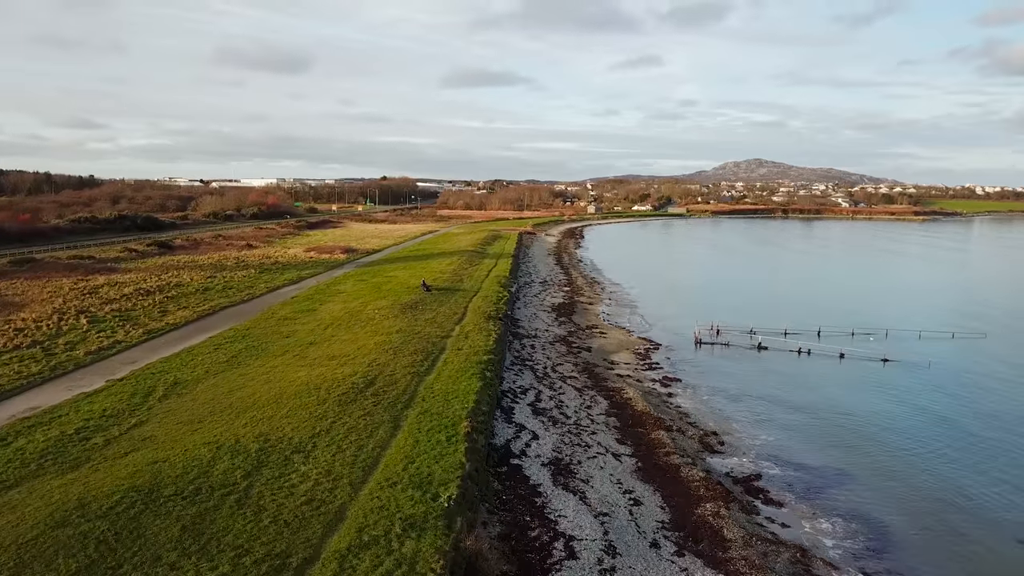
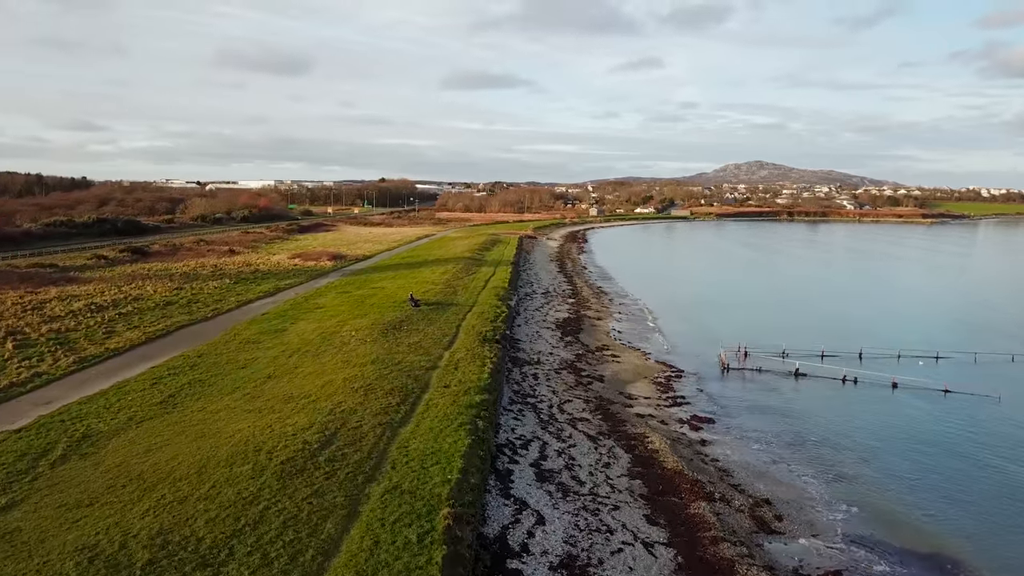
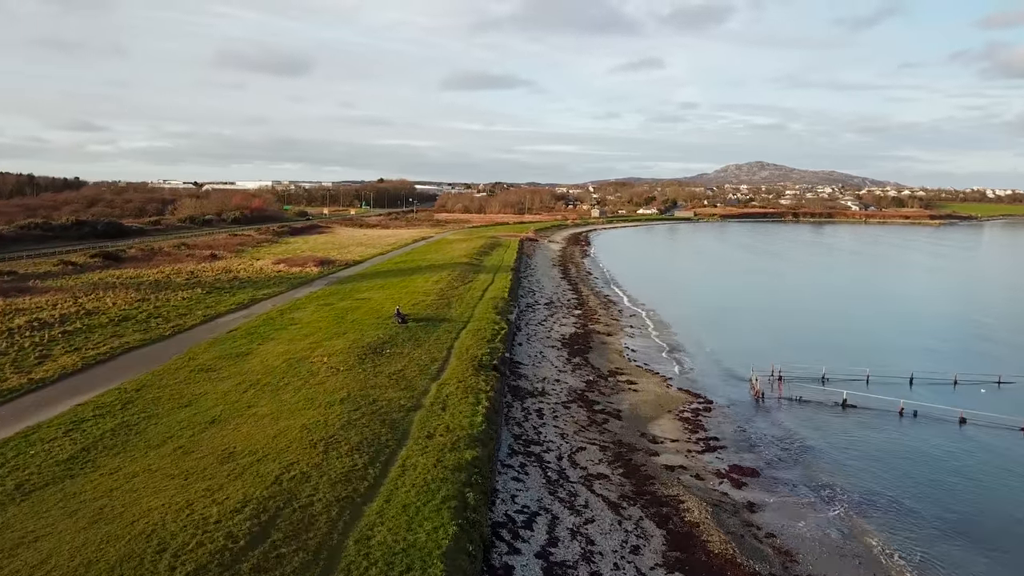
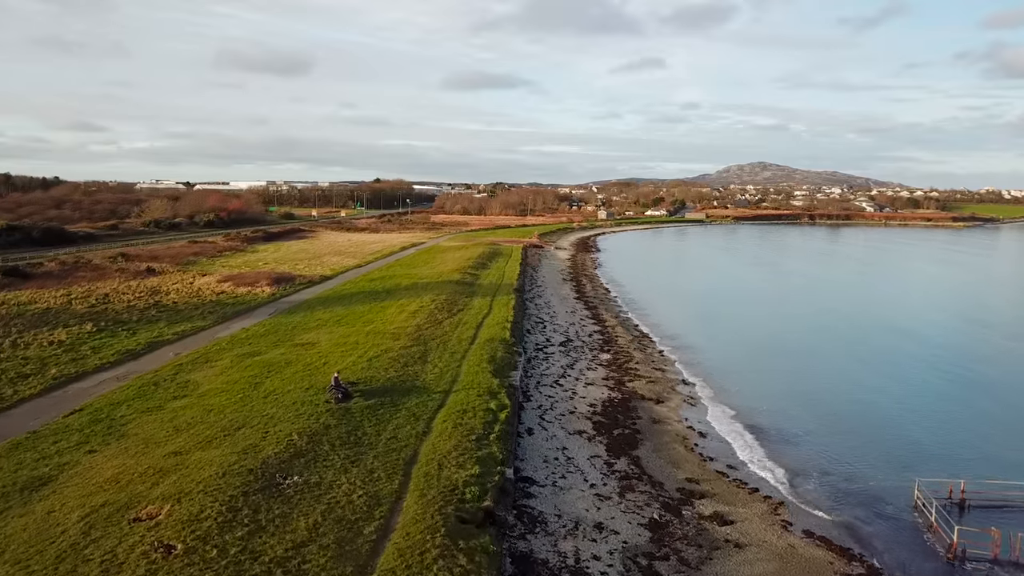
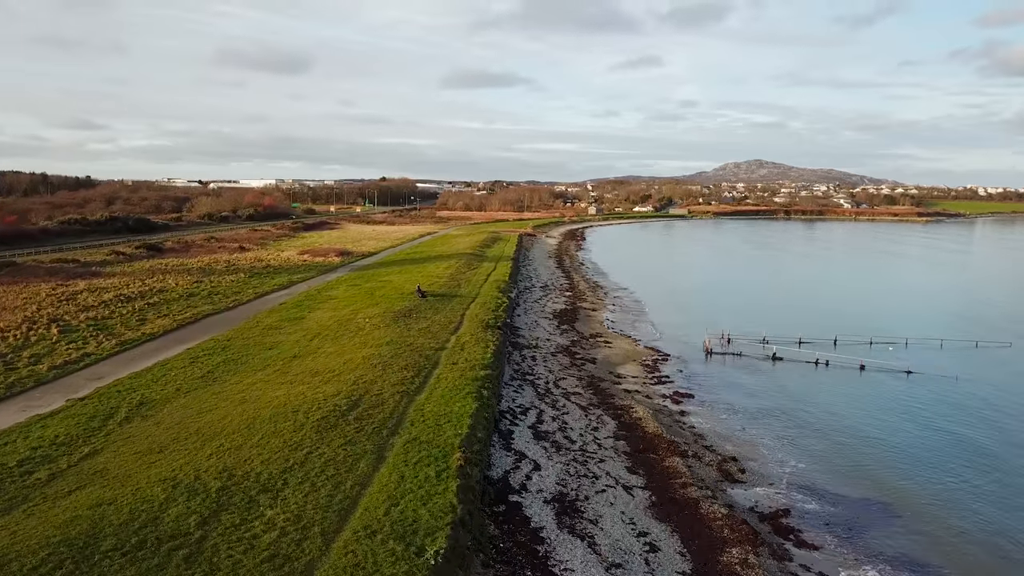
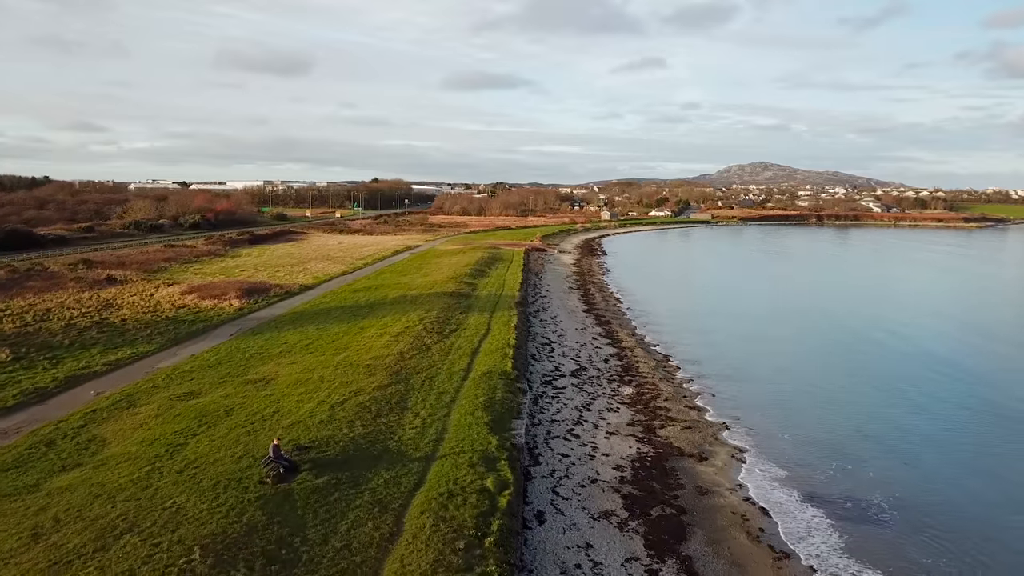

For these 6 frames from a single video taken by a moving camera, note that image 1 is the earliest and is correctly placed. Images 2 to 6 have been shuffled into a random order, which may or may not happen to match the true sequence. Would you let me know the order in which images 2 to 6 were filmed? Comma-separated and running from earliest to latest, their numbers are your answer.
5, 2, 3, 4, 6
